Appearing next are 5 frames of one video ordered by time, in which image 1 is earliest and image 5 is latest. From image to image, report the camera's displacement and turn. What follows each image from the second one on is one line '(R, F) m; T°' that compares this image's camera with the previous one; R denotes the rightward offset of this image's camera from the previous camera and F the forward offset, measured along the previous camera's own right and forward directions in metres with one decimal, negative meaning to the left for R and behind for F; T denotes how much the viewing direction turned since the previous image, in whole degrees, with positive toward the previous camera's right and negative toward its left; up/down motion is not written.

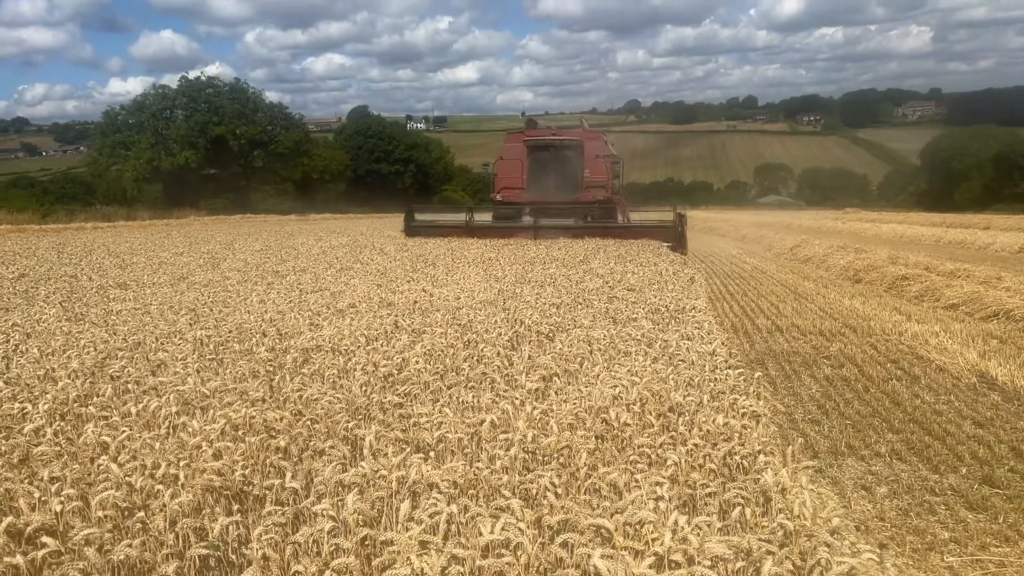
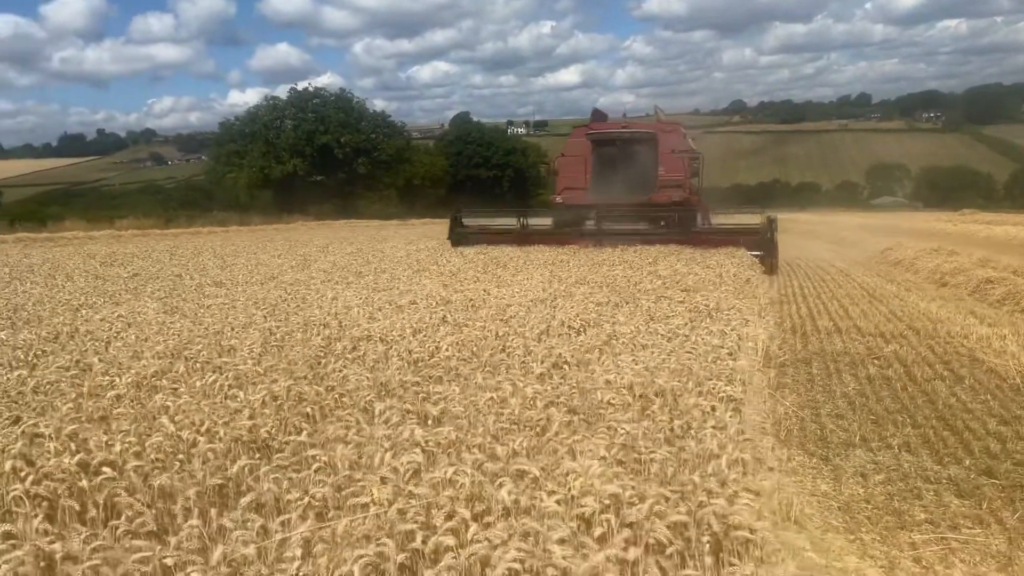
(+0.6, -0.6) m; -7°
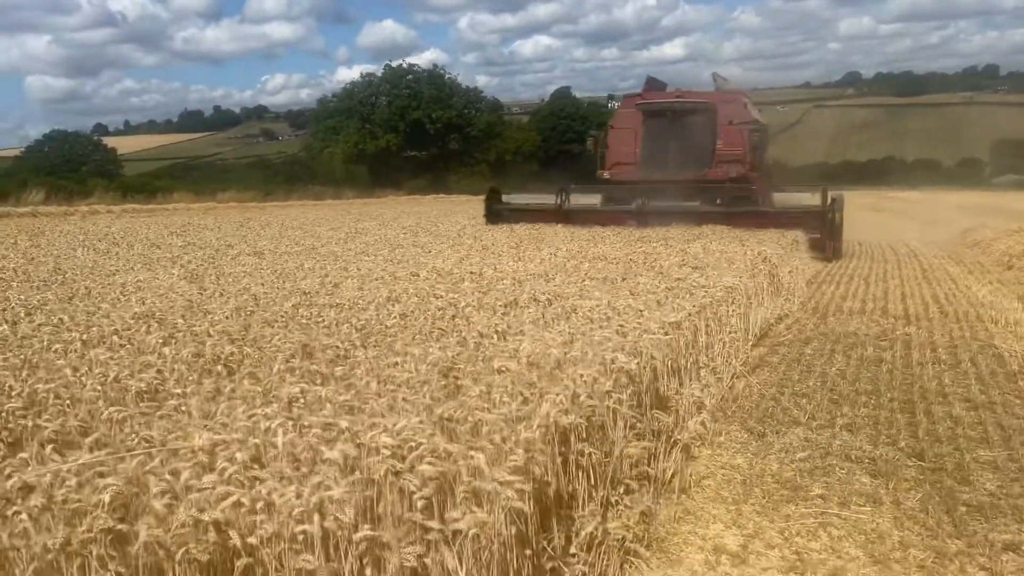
(+1.2, -0.2) m; -7°
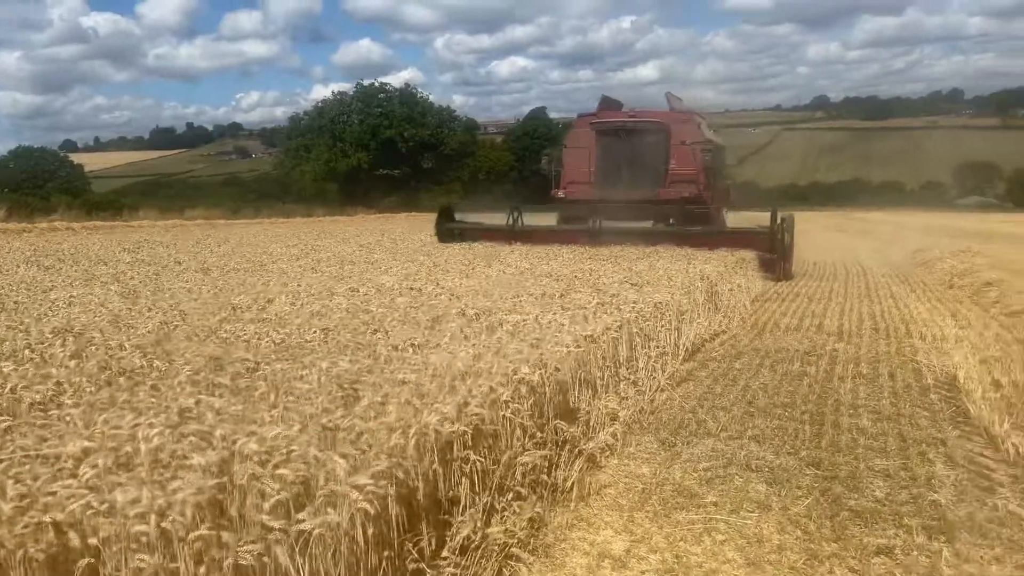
(+0.4, -0.2) m; +2°
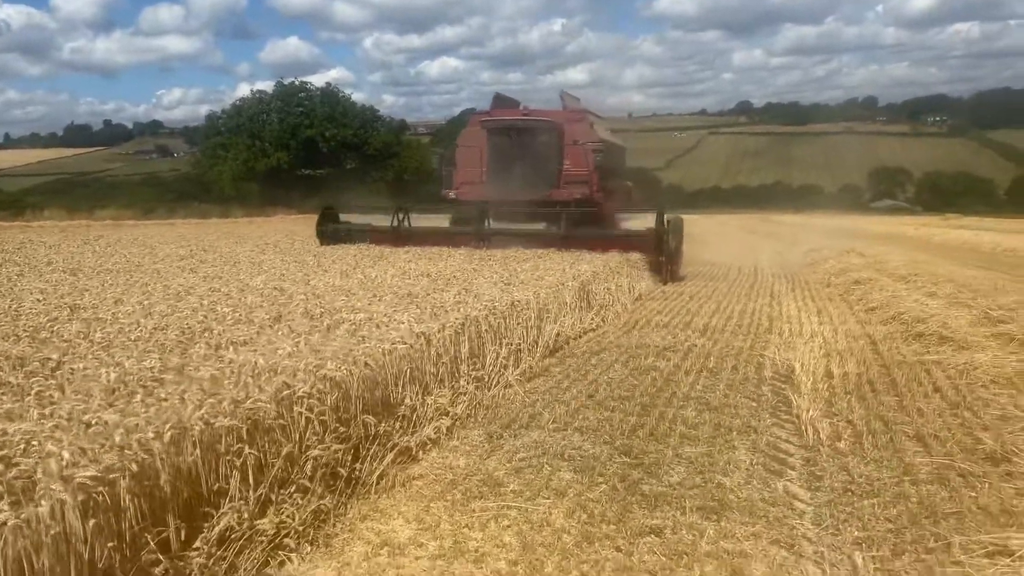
(+0.8, -0.2) m; +5°
